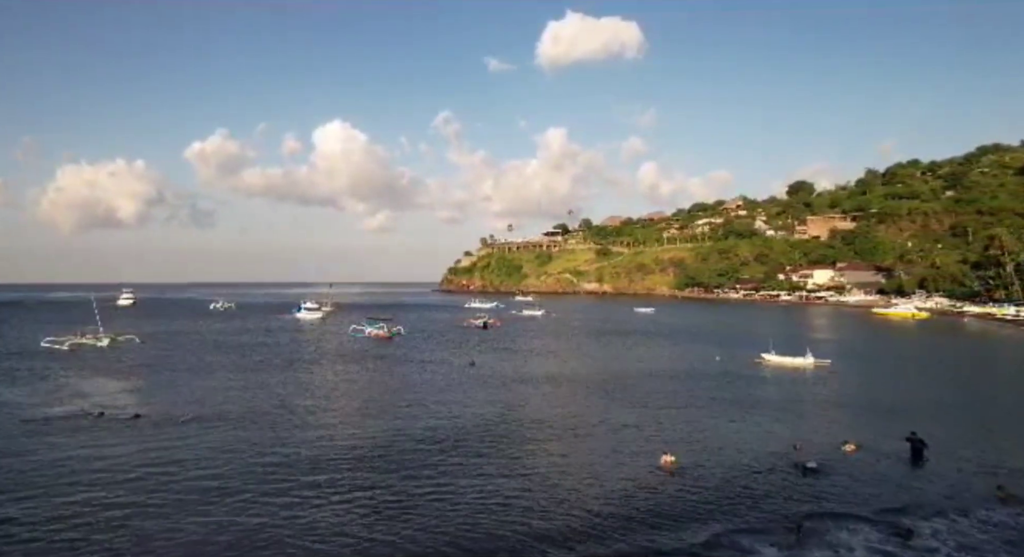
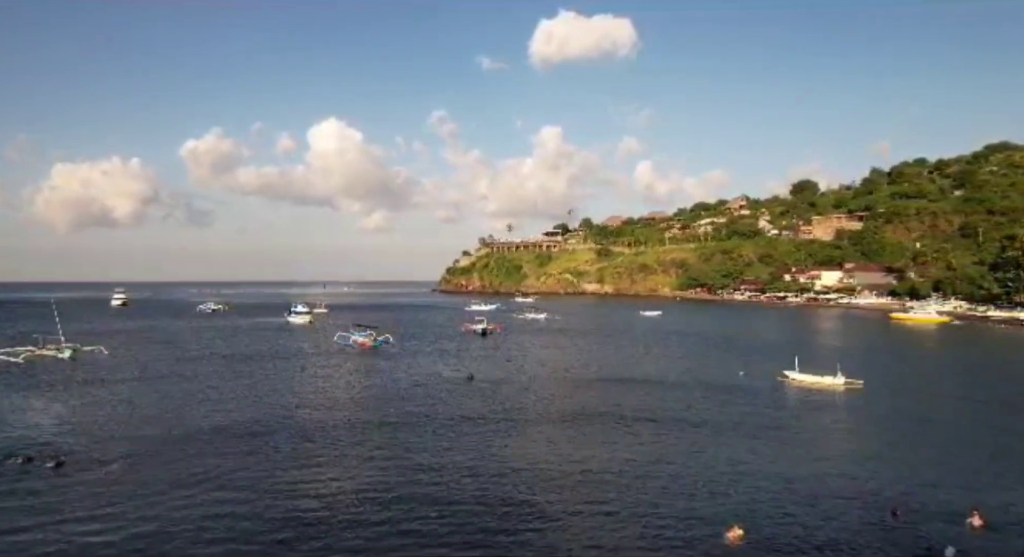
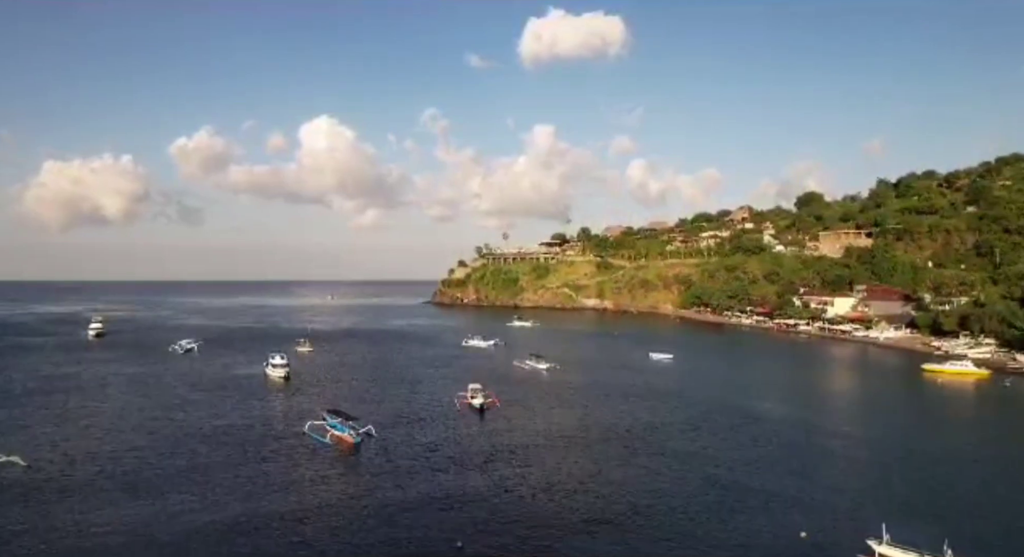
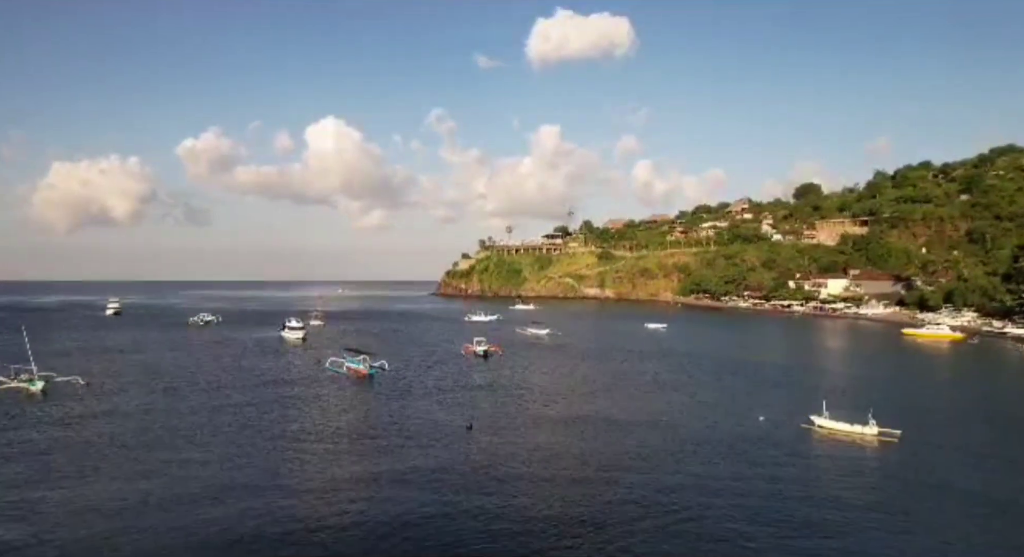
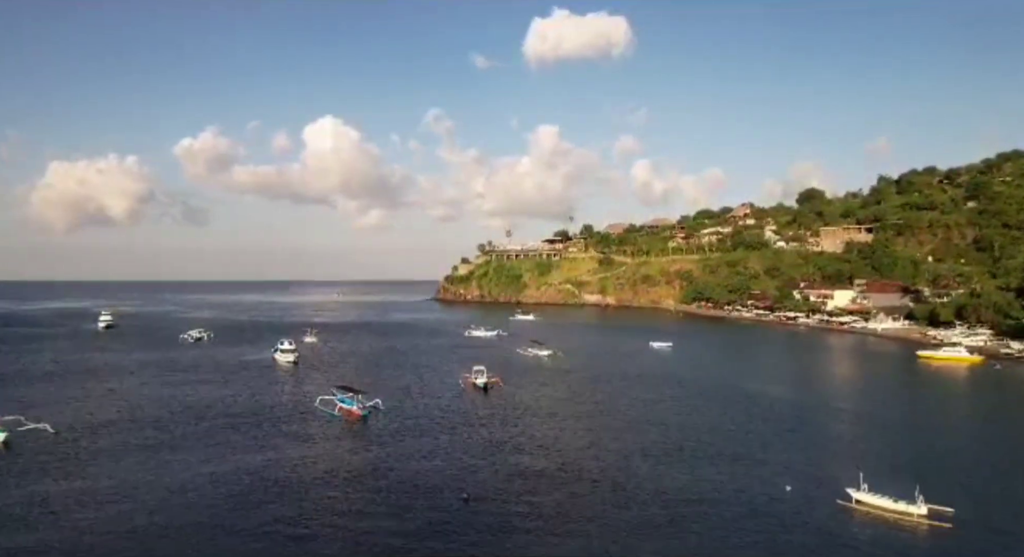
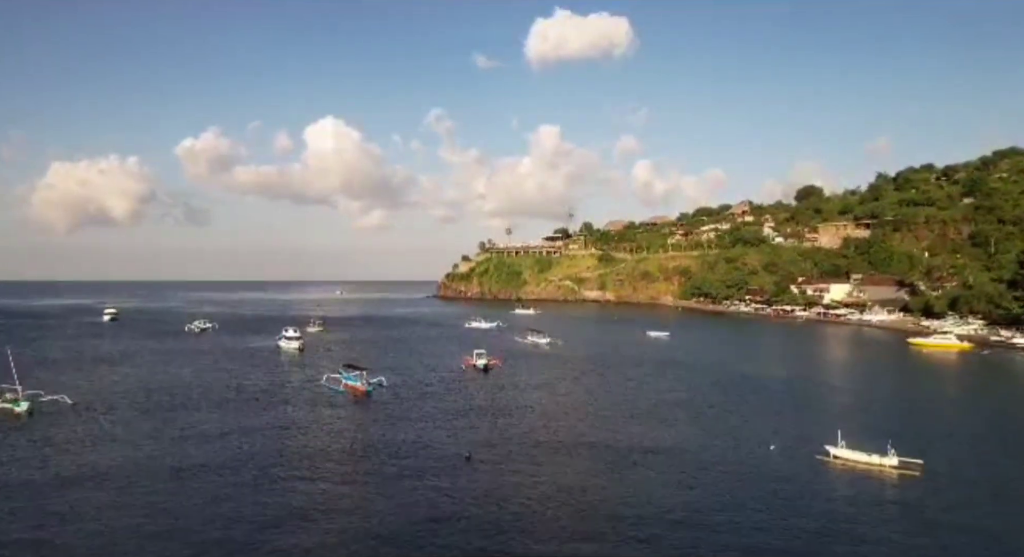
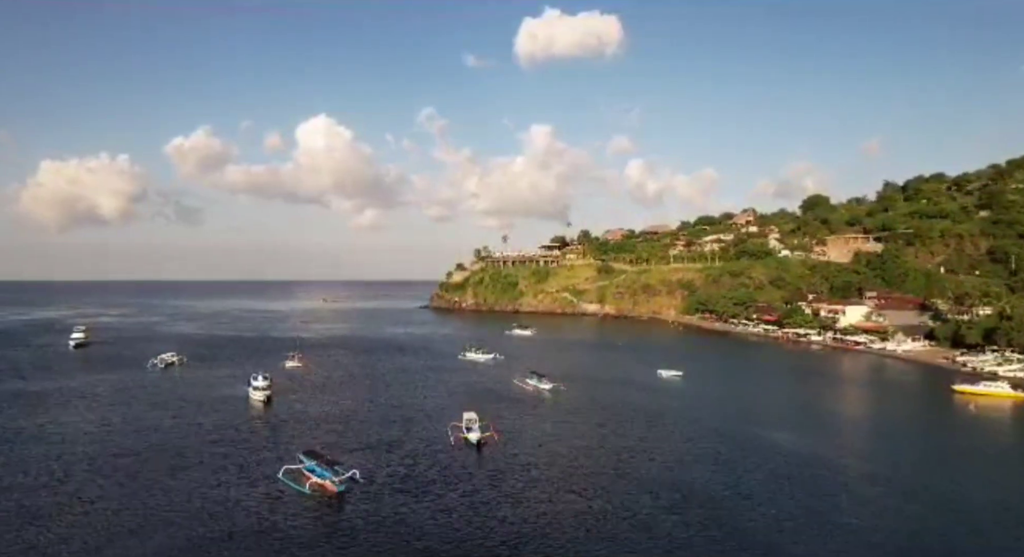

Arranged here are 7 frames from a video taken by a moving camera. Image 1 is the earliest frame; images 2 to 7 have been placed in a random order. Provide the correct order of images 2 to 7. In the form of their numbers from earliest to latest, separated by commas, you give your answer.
2, 4, 6, 5, 3, 7
